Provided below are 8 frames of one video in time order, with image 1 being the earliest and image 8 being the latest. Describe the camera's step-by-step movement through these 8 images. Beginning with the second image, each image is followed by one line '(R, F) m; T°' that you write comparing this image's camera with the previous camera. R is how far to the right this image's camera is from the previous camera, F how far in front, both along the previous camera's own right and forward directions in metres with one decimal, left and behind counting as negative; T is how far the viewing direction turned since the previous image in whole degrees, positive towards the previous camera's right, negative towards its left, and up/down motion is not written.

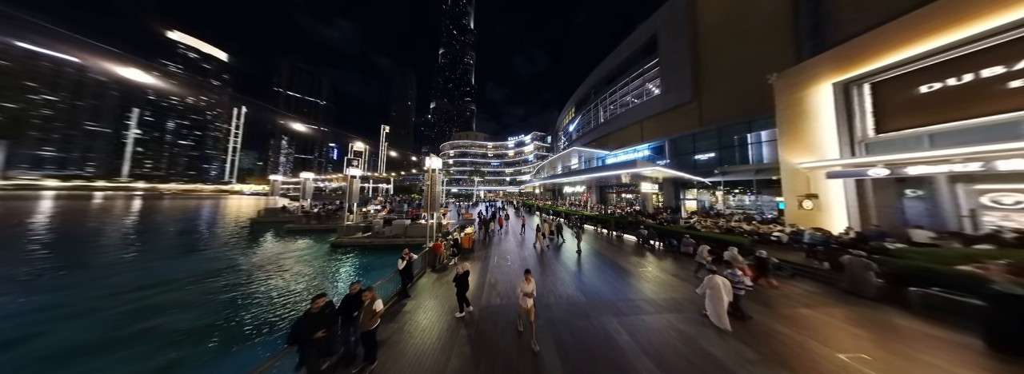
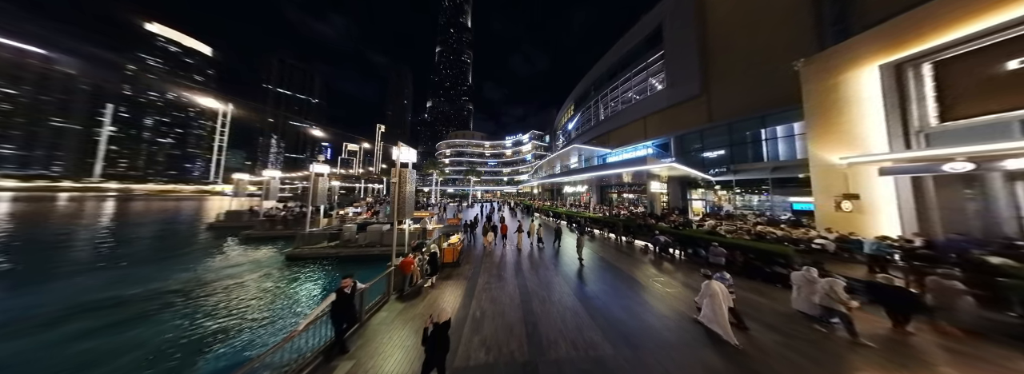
(+0.1, +1.2) m; +1°
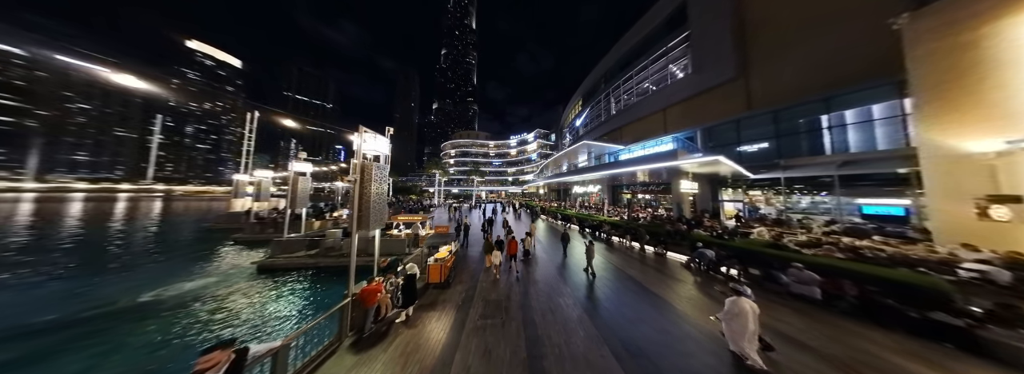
(+0.1, +1.4) m; -2°
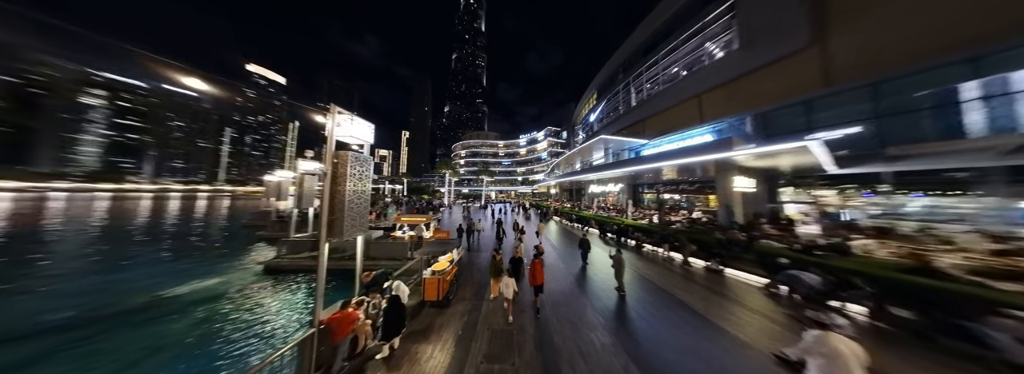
(-0.1, +1.2) m; -3°
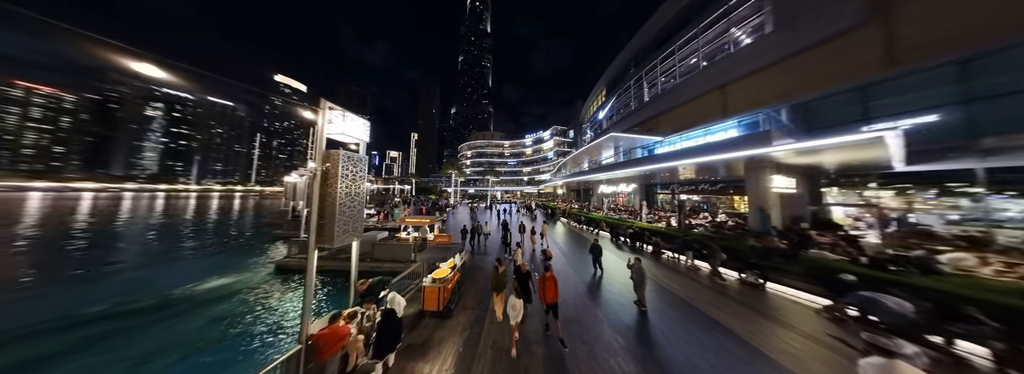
(0.0, +0.5) m; -2°
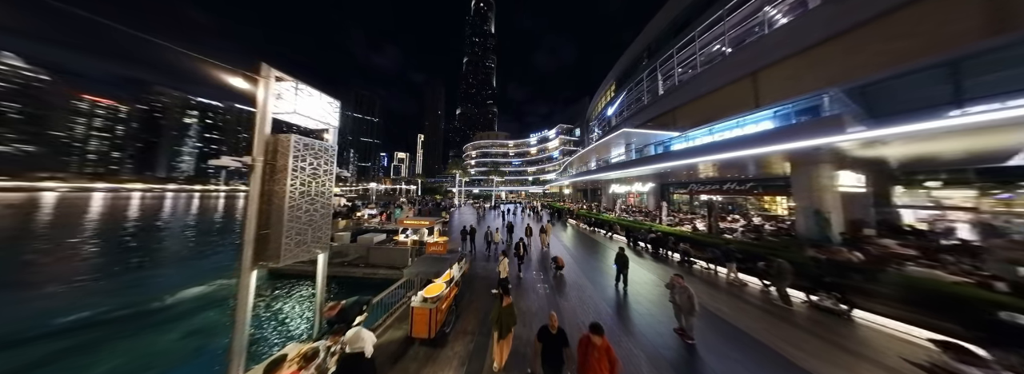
(-0.1, +1.0) m; -1°
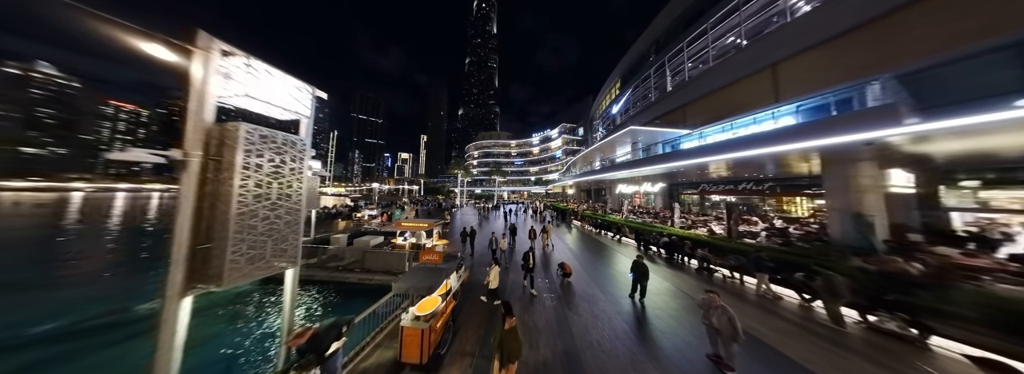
(-0.1, +0.5) m; -1°
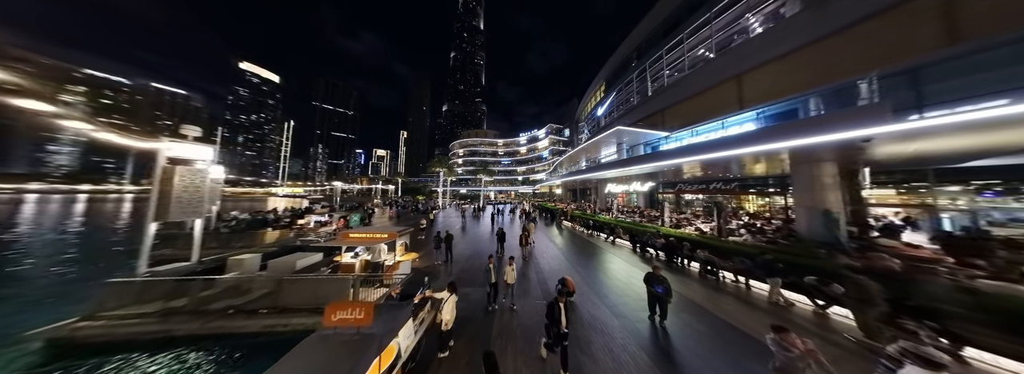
(-0.1, +1.2) m; +5°
